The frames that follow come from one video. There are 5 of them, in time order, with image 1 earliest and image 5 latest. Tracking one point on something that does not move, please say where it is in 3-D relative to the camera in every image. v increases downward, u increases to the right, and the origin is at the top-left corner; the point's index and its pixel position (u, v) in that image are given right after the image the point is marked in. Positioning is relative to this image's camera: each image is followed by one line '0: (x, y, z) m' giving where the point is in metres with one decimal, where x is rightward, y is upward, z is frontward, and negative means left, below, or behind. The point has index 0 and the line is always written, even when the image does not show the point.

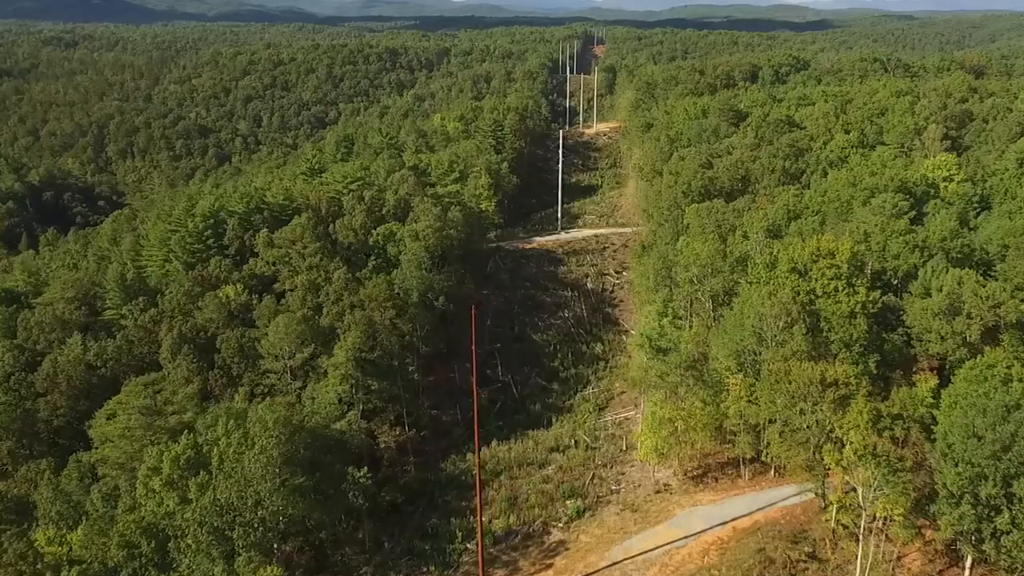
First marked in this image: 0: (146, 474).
0: (-7.0, -3.6, +16.6) m
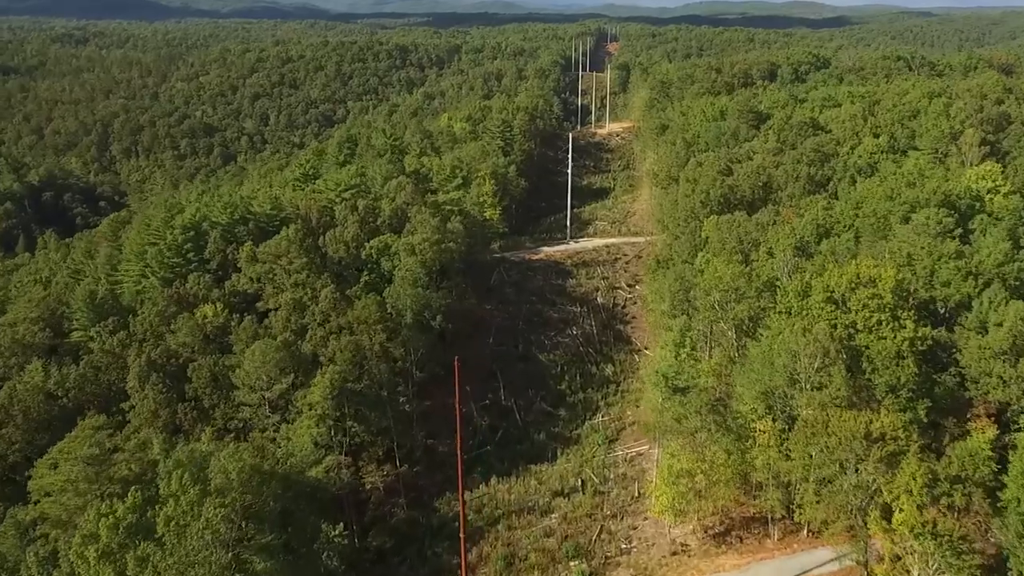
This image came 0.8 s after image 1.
0: (-7.1, -4.2, +14.4) m
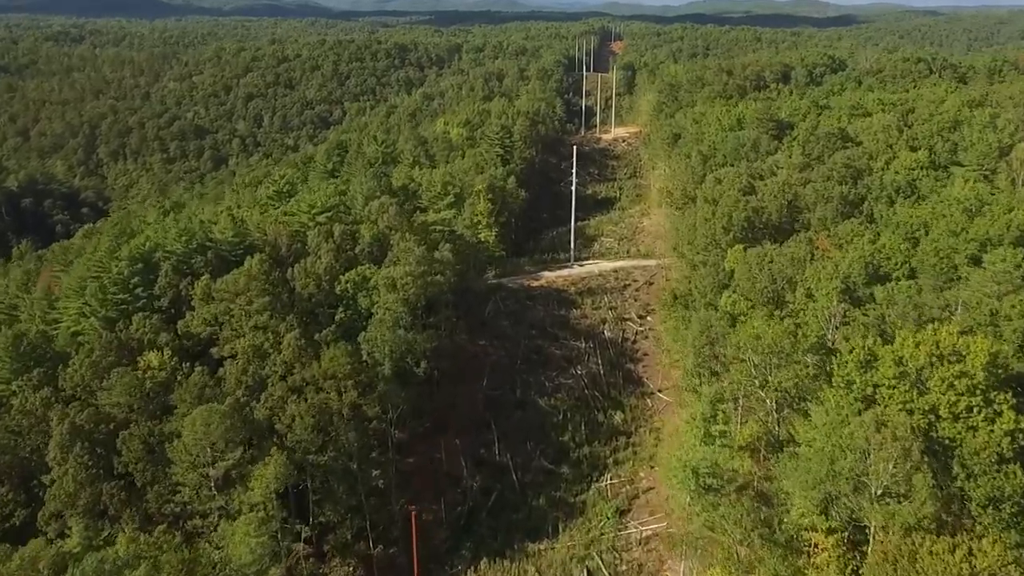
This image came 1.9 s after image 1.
0: (-7.3, -5.3, +10.8) m
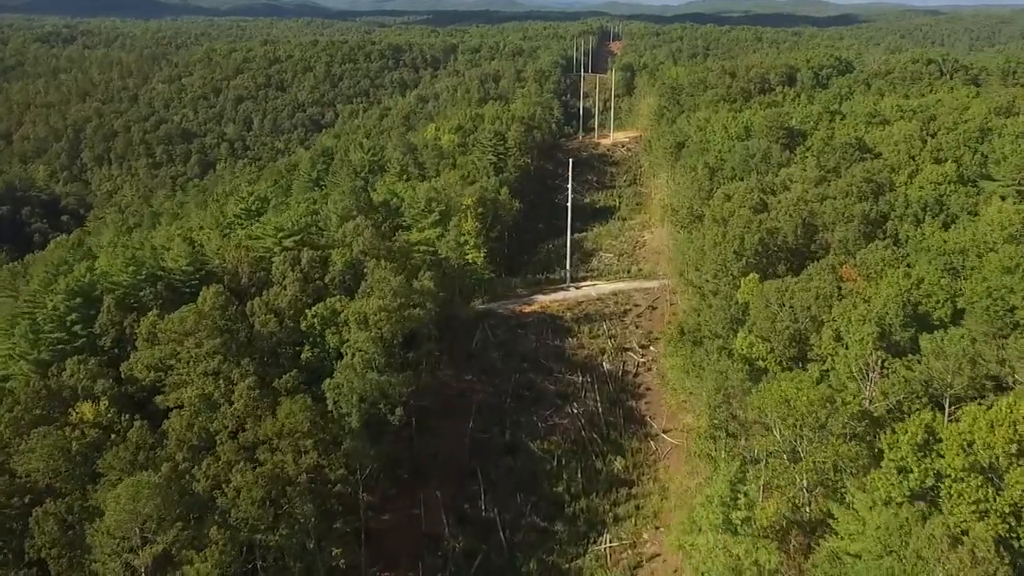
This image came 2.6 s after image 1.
0: (-7.6, -6.3, +8.0) m
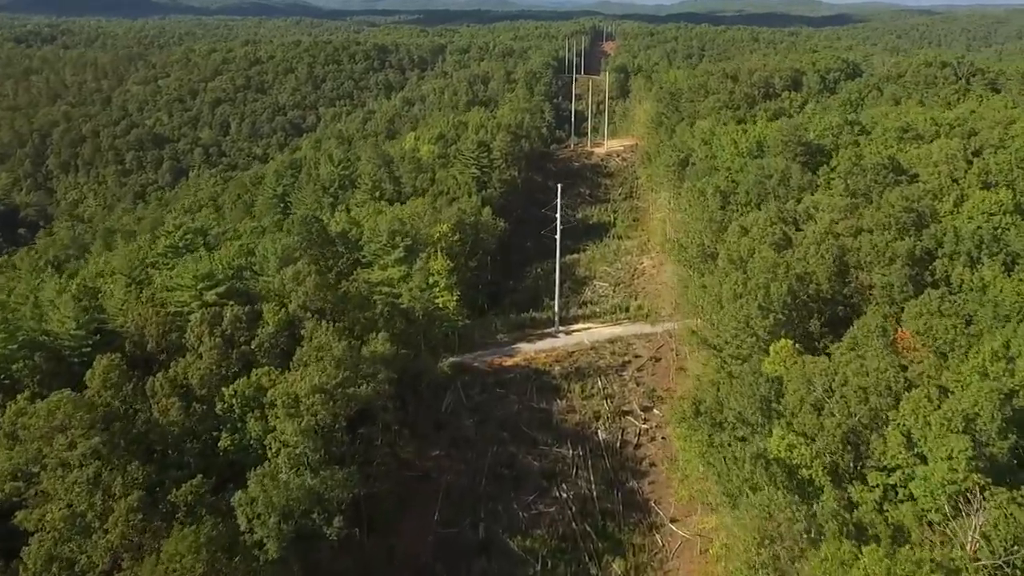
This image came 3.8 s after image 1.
0: (-8.0, -7.7, +3.4) m
